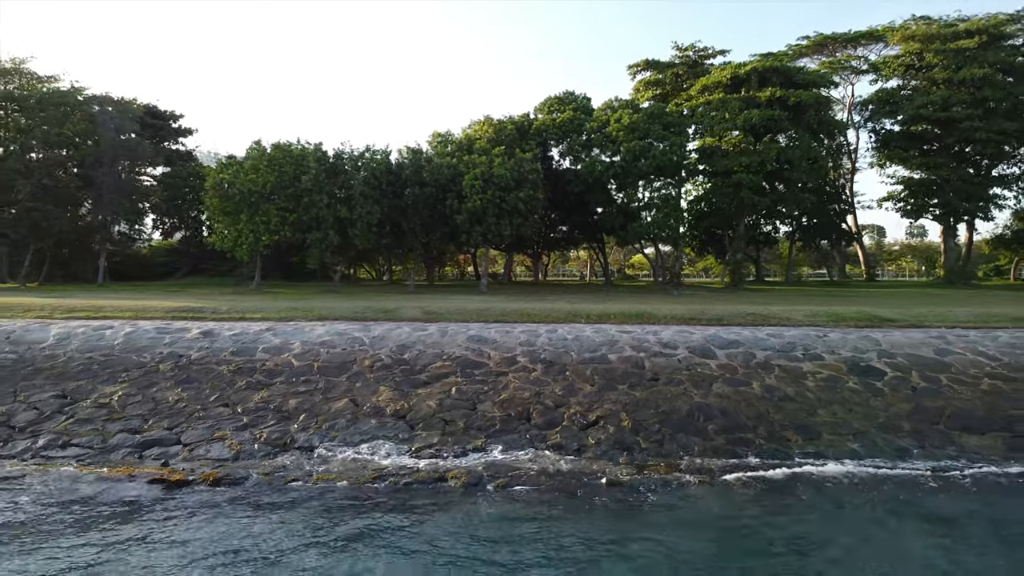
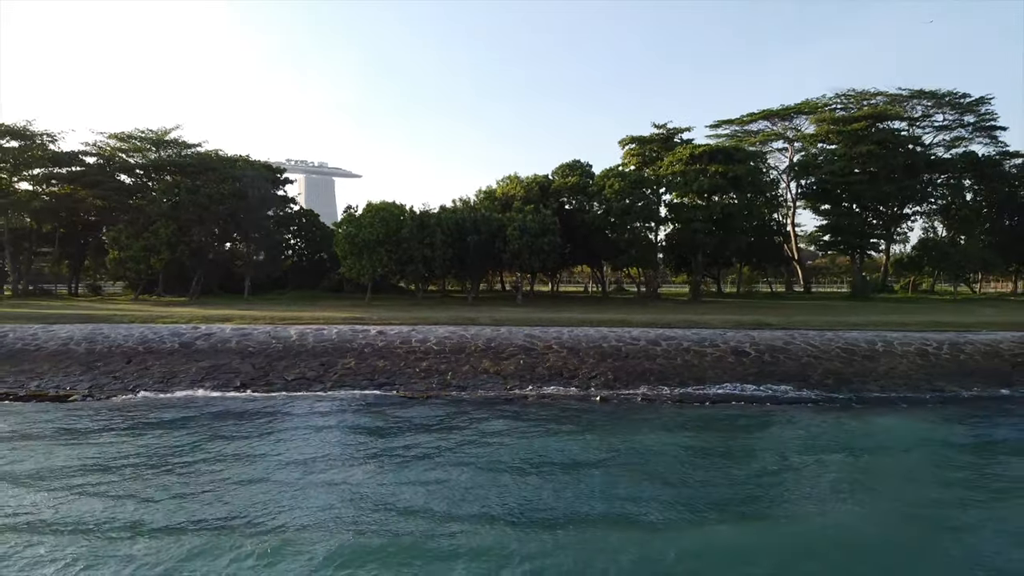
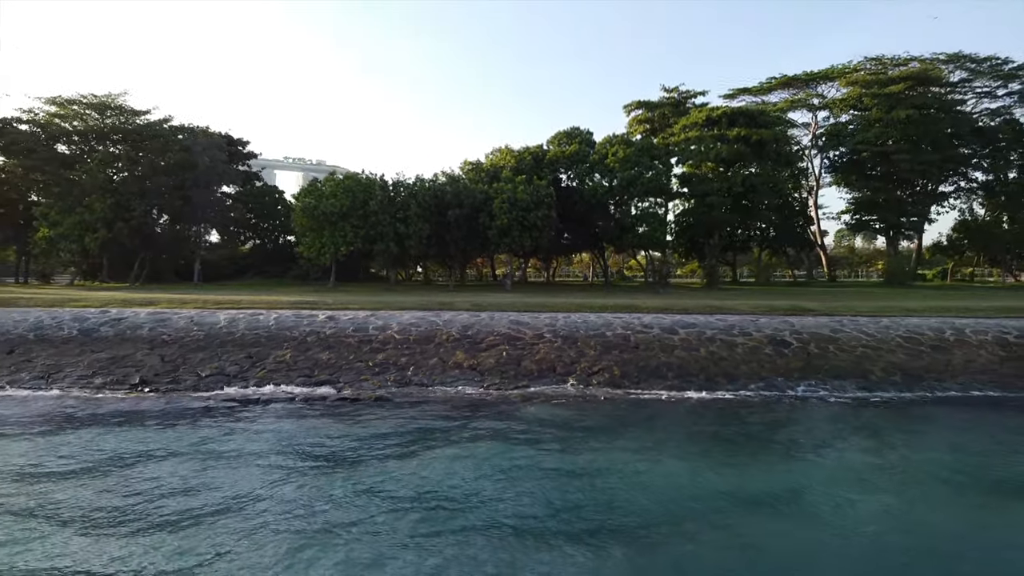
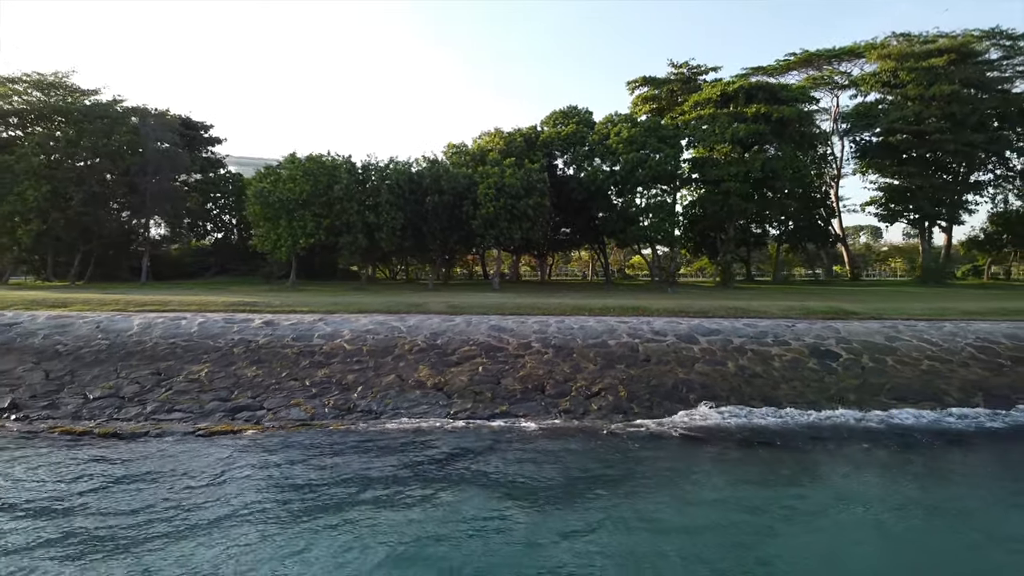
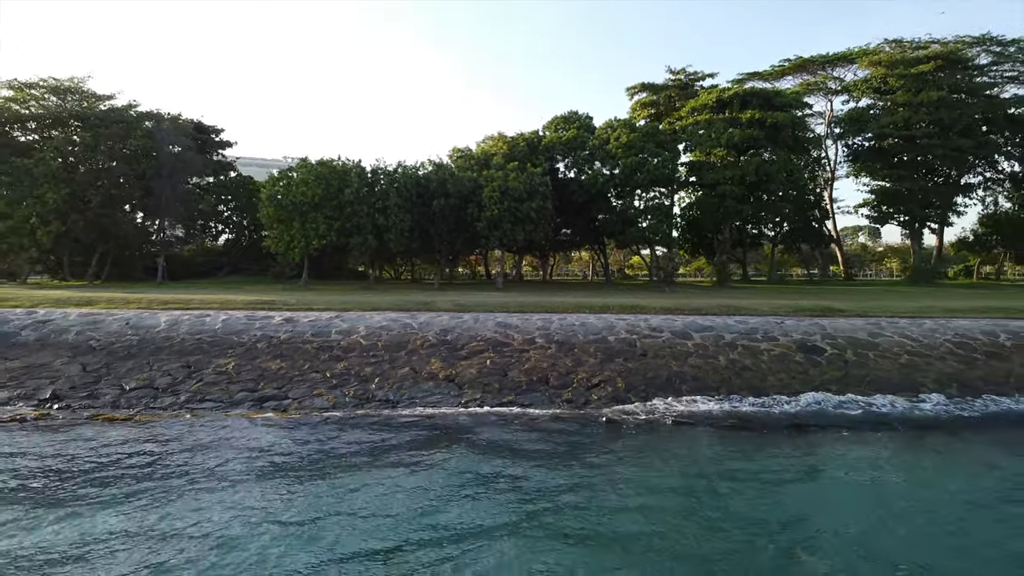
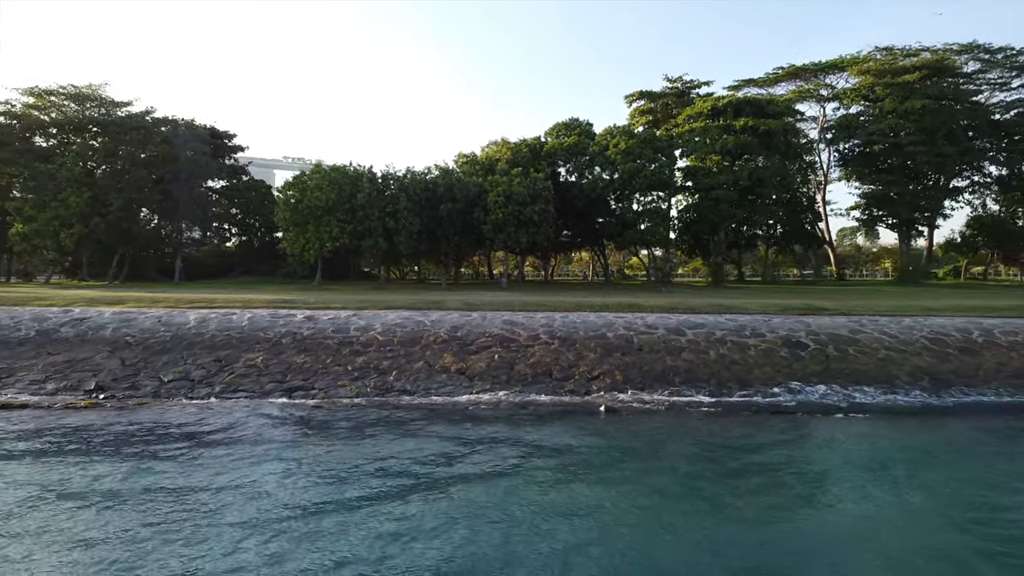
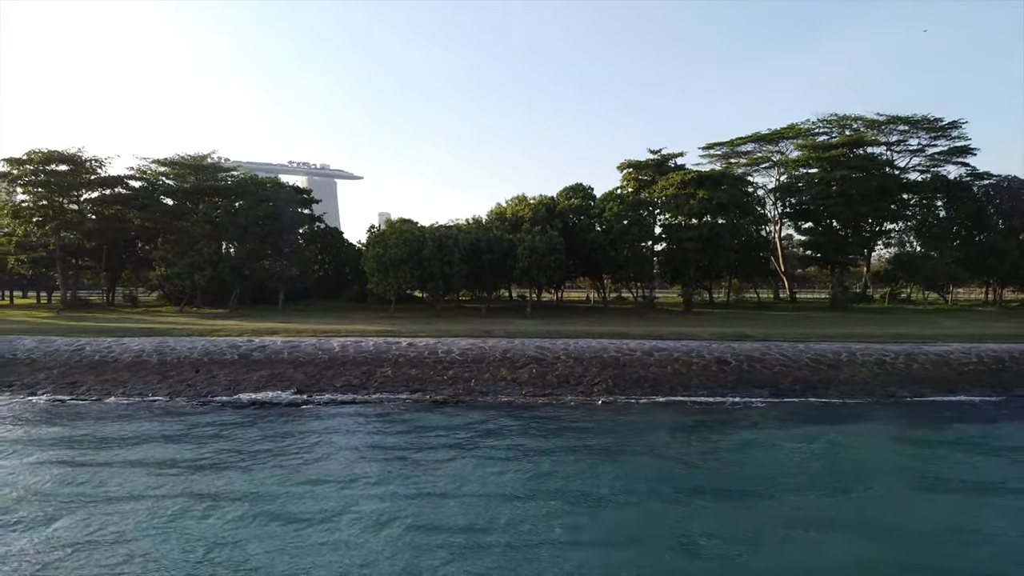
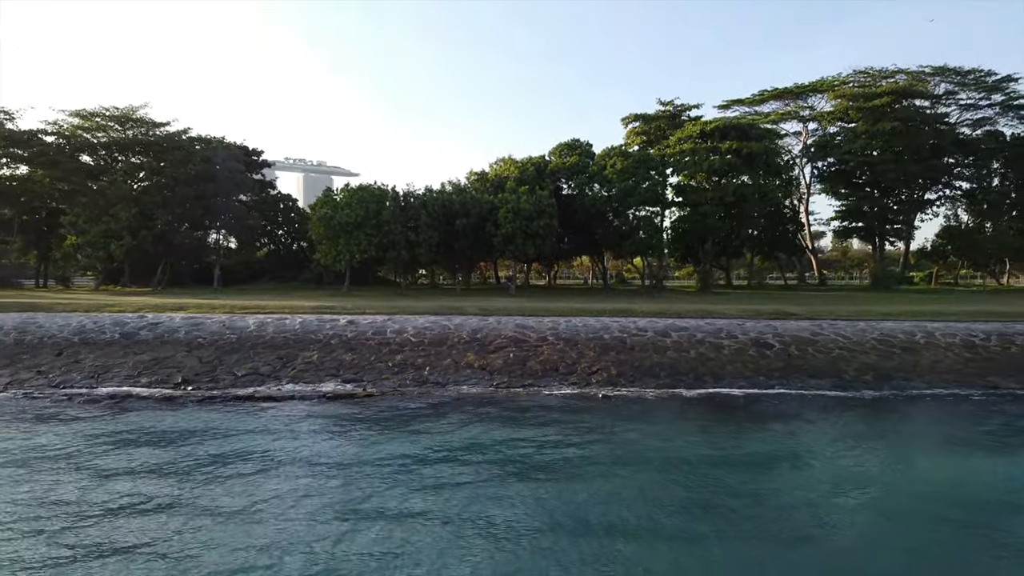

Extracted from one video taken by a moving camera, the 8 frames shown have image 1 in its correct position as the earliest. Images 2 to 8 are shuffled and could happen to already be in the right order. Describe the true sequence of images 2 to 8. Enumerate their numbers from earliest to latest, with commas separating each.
4, 5, 6, 3, 8, 2, 7
